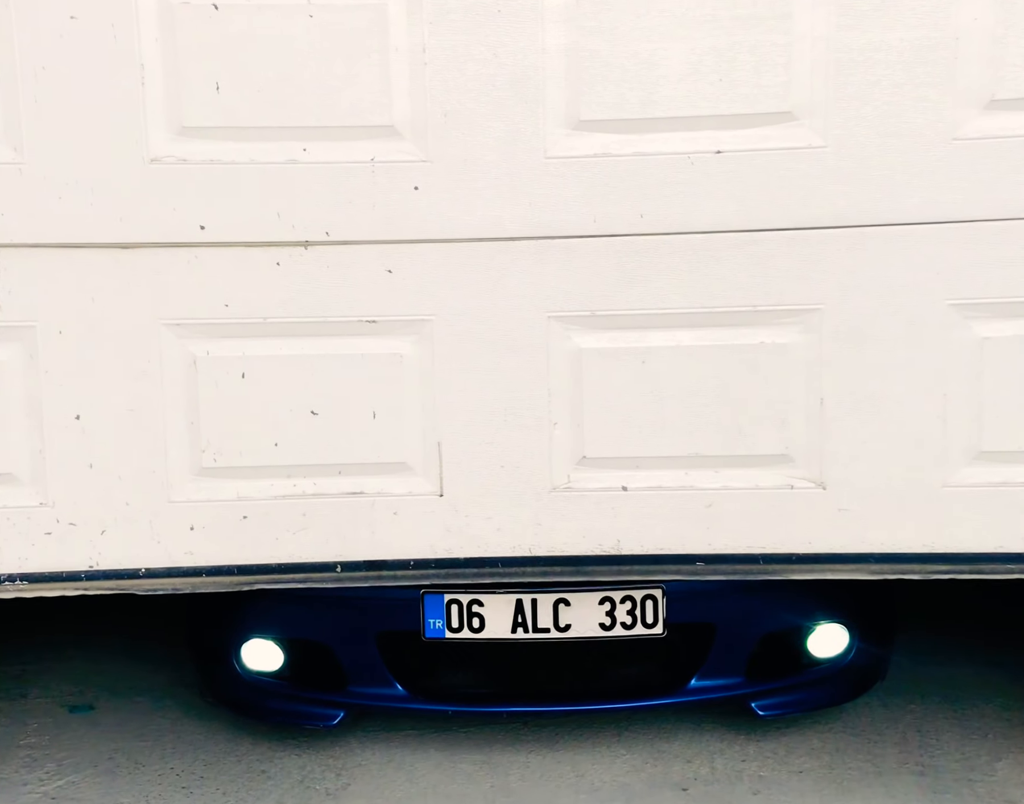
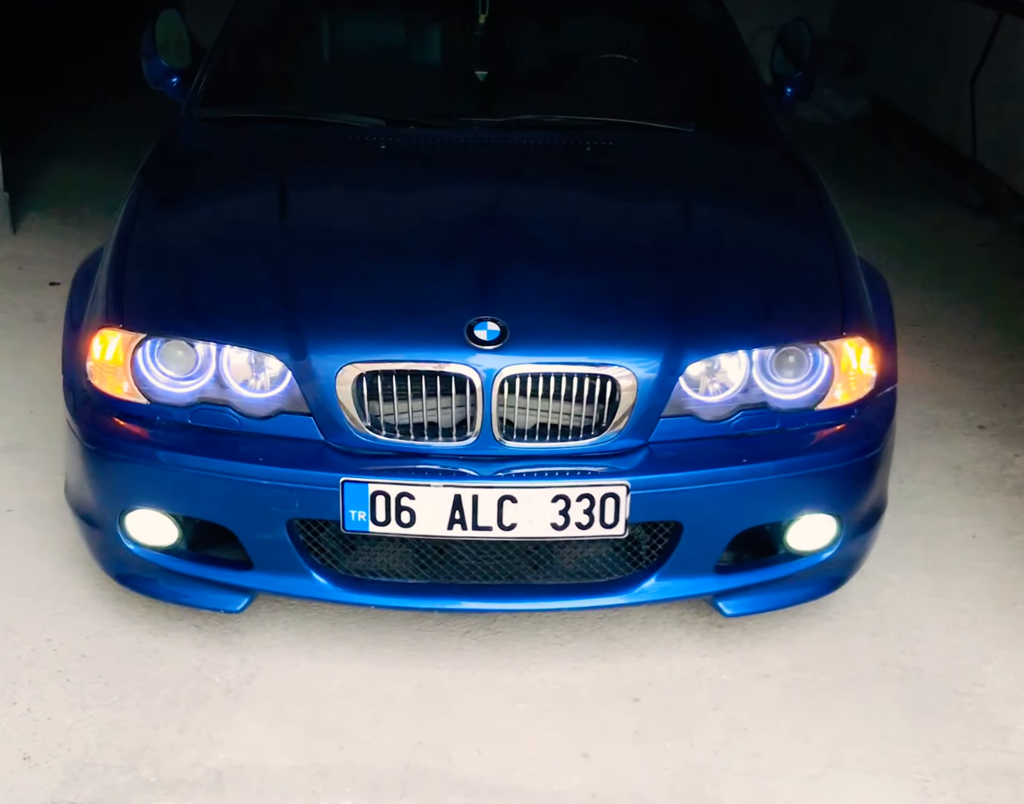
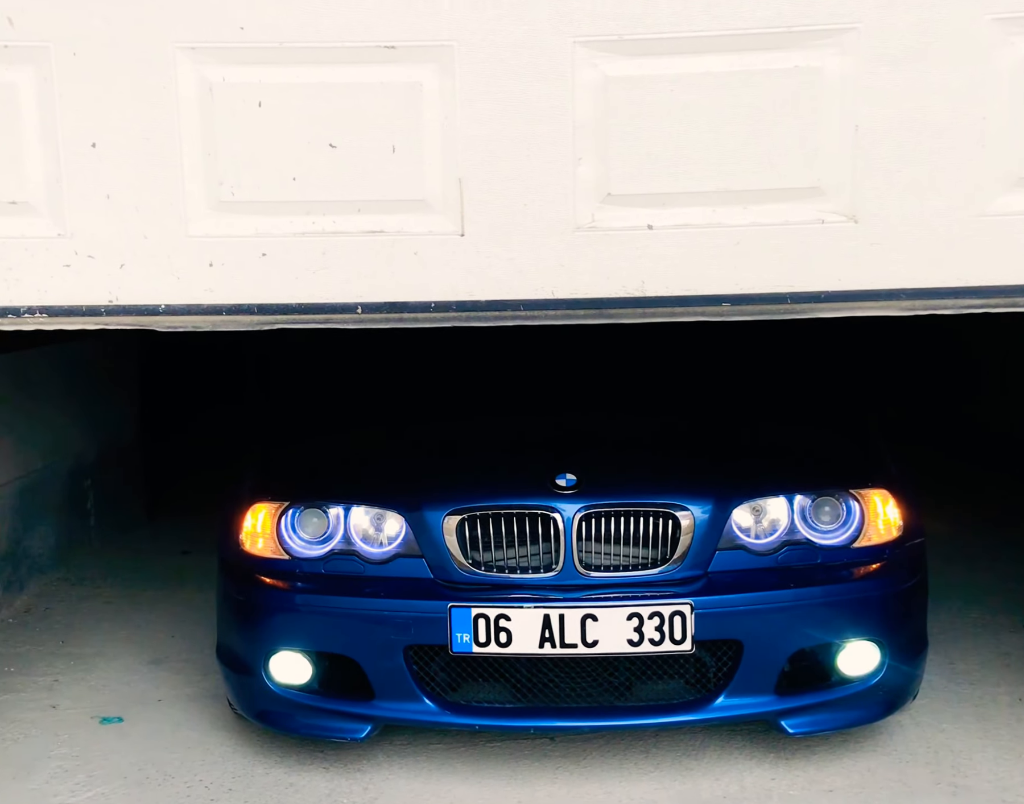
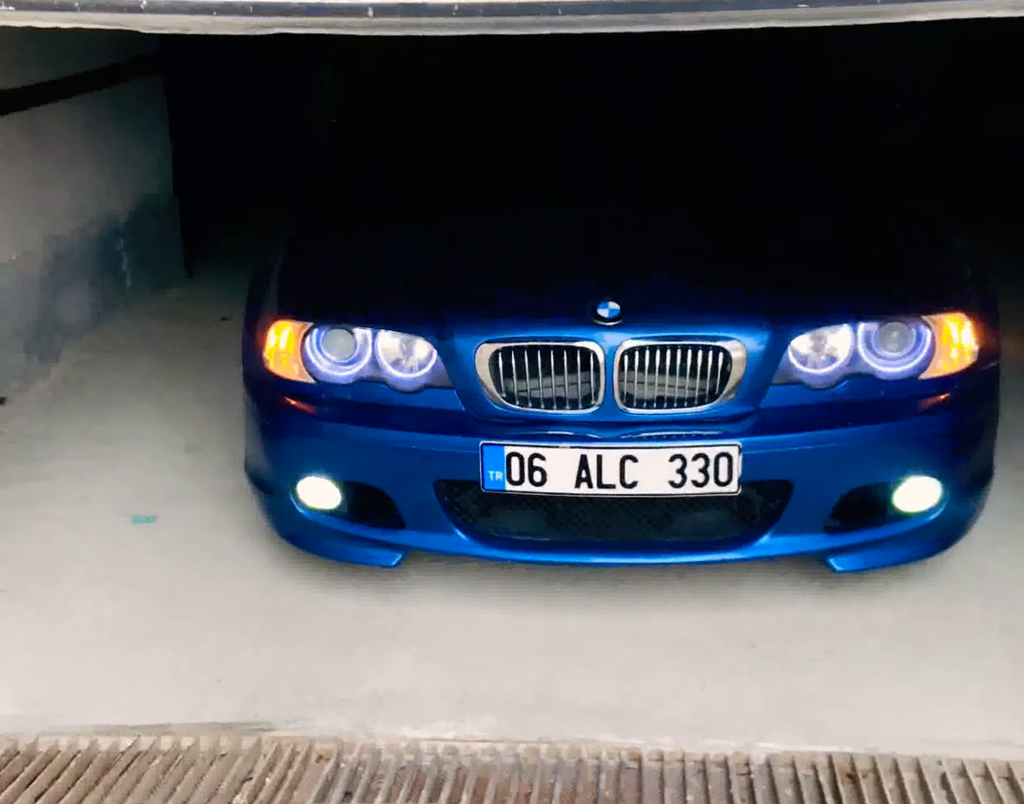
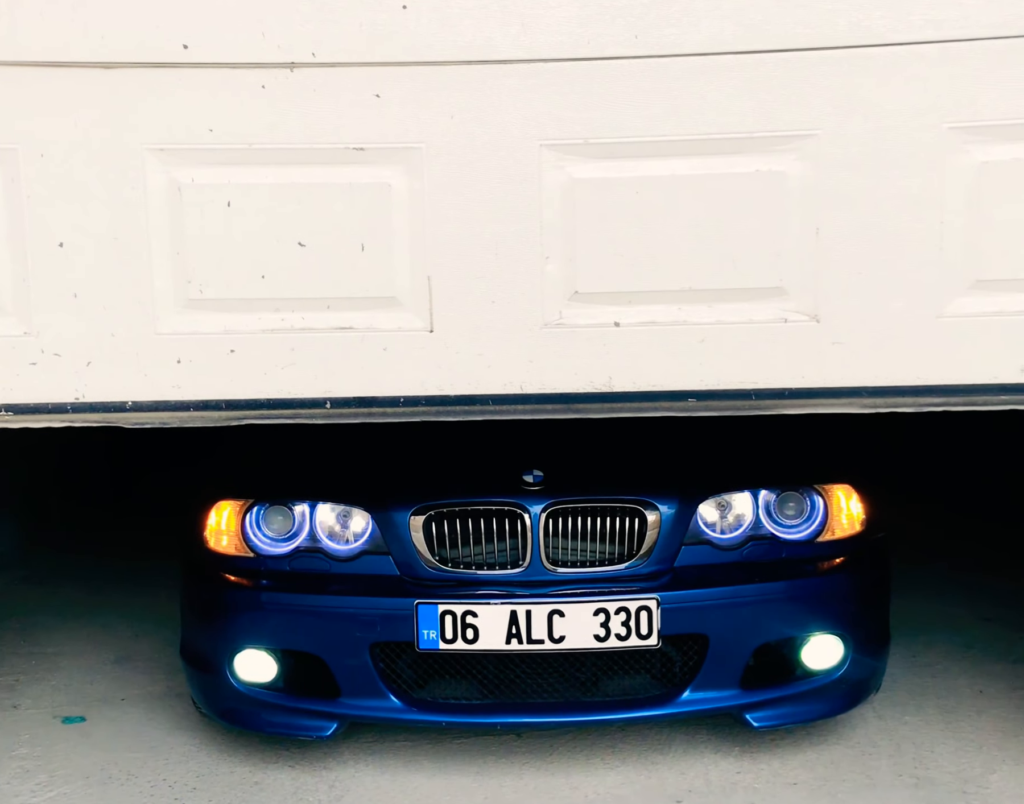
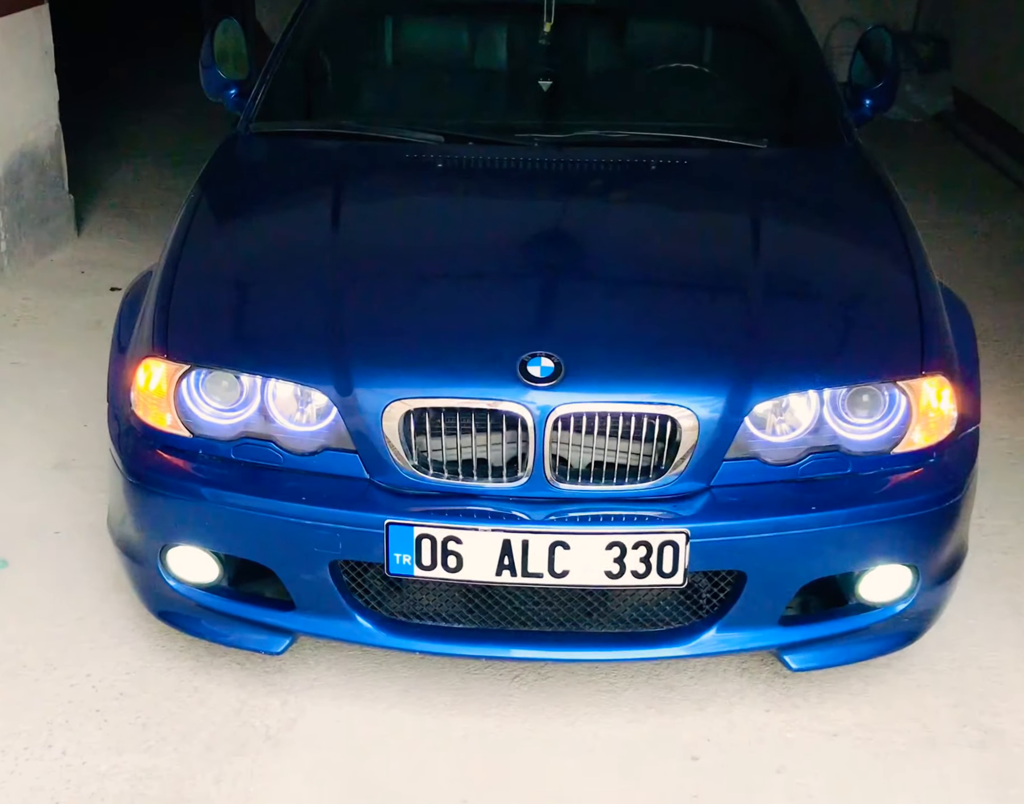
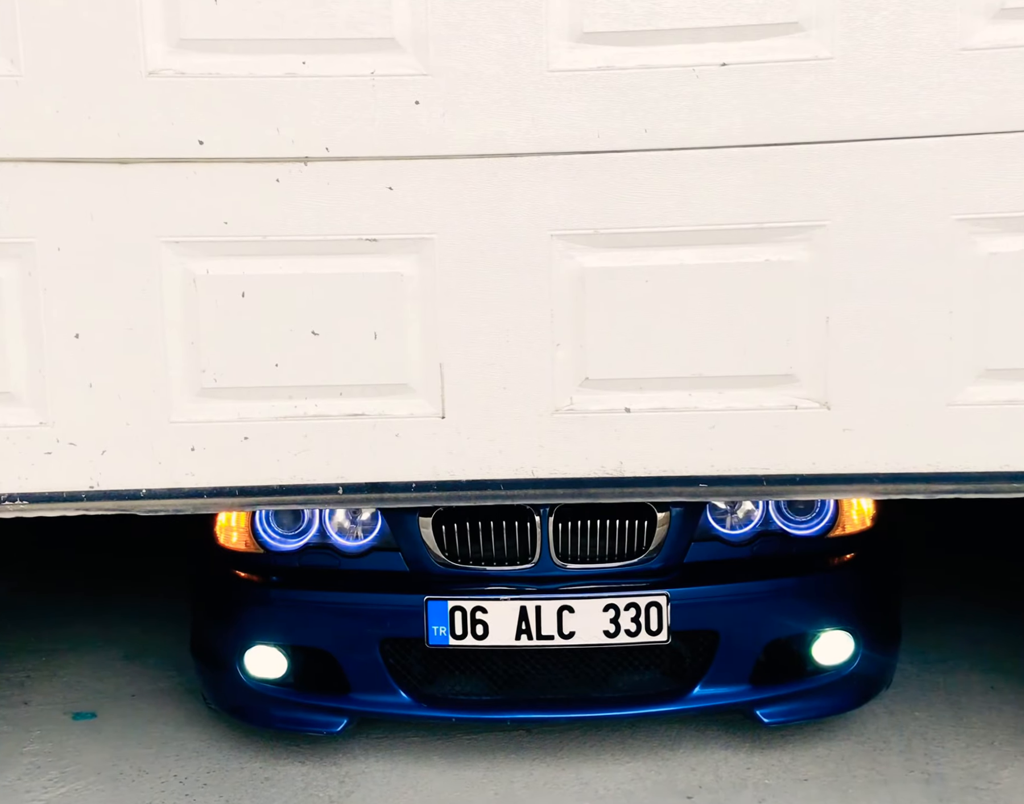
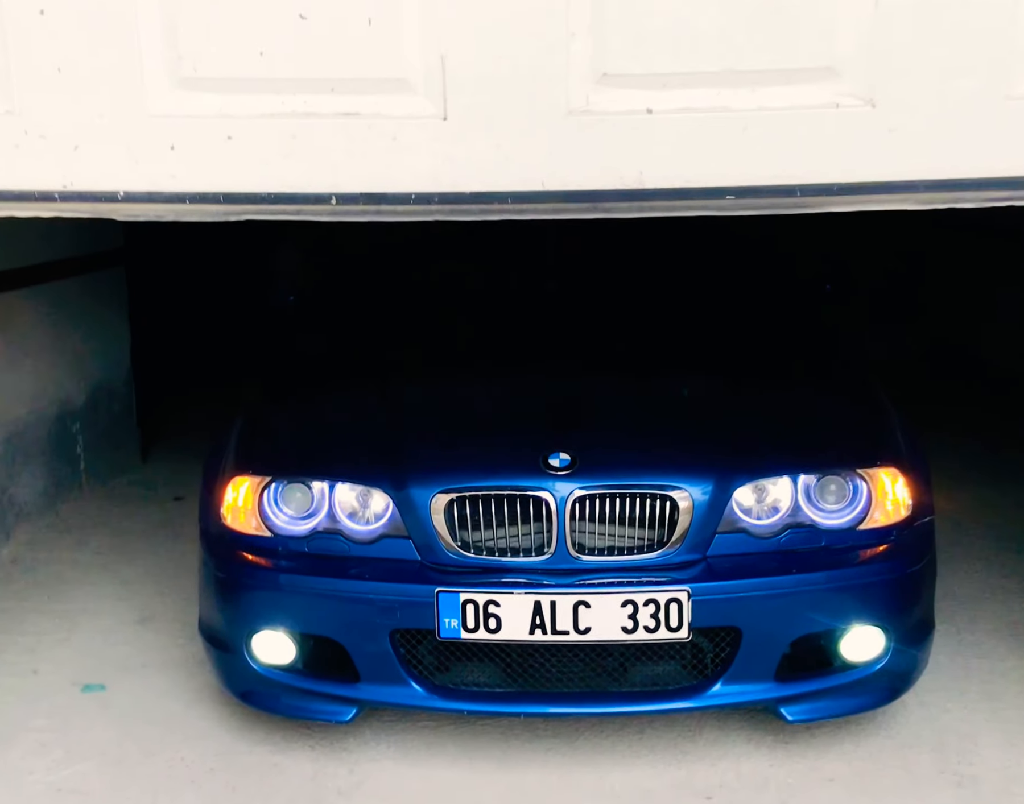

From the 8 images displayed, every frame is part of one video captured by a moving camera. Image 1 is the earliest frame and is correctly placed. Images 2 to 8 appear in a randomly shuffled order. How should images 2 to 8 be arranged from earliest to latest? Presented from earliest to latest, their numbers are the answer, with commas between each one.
7, 5, 3, 8, 4, 2, 6
